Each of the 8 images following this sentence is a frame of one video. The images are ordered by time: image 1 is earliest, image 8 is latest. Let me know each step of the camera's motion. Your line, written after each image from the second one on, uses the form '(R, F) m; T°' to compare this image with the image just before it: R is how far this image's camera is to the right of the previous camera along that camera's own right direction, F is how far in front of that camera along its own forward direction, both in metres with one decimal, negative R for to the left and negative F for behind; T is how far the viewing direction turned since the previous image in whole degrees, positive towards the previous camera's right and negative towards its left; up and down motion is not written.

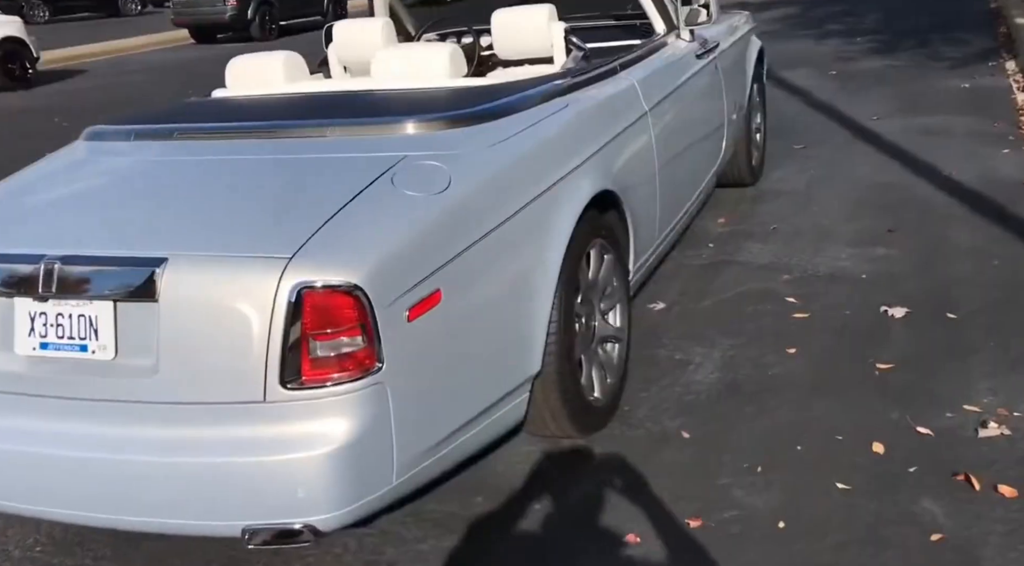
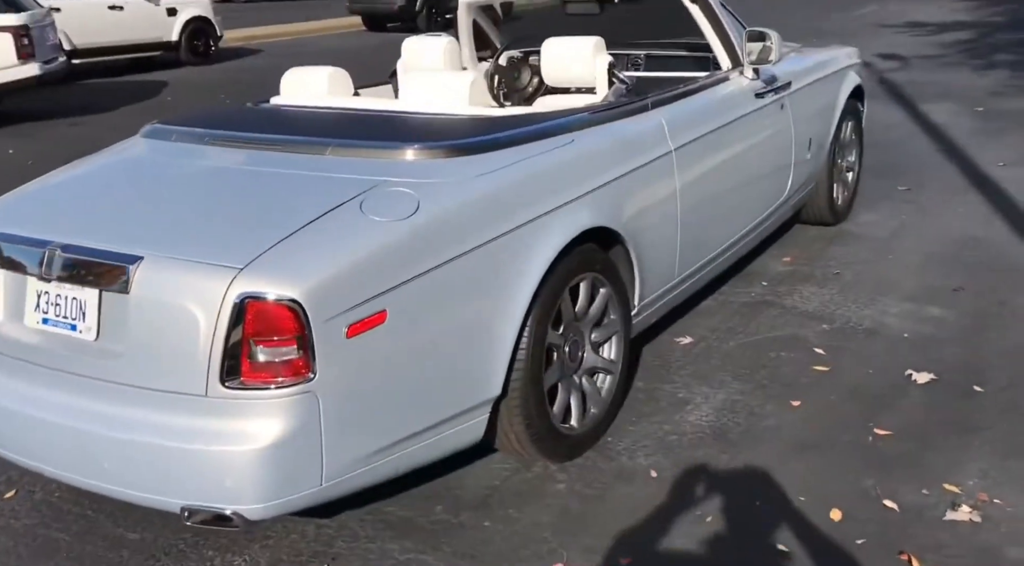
(+0.7, -0.1) m; -10°
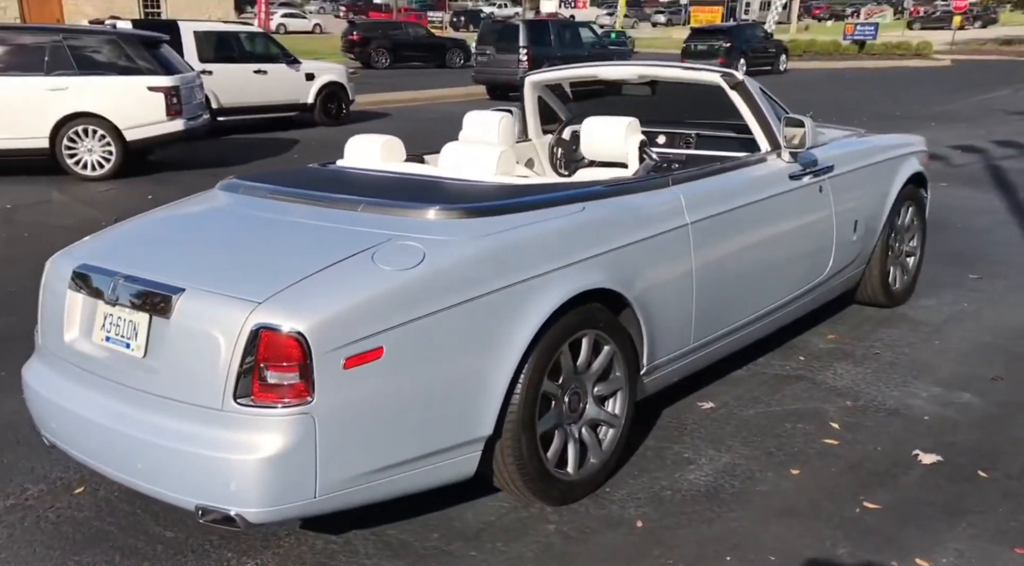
(+0.5, -0.3) m; -8°
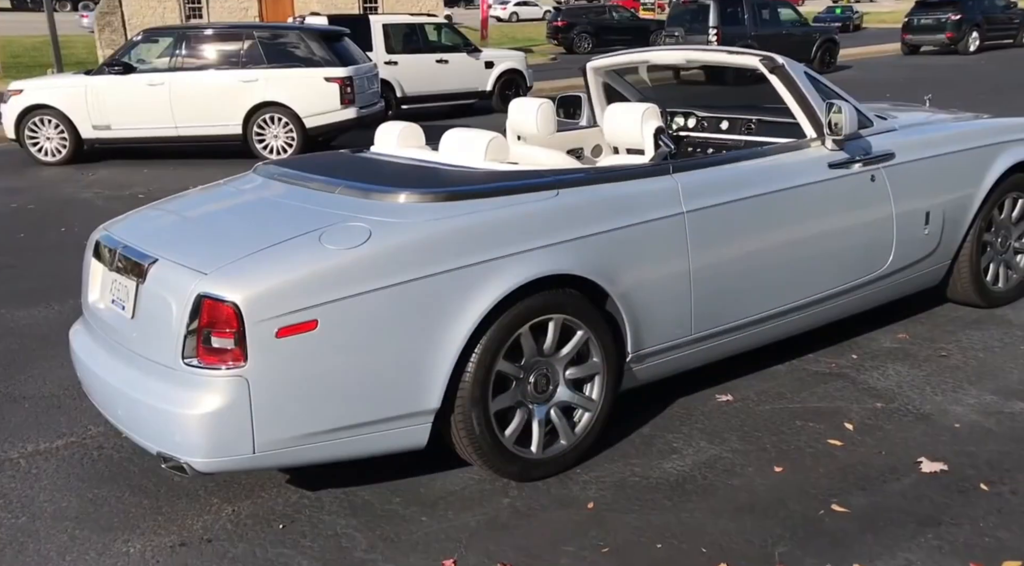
(+1.1, 0.0) m; -14°
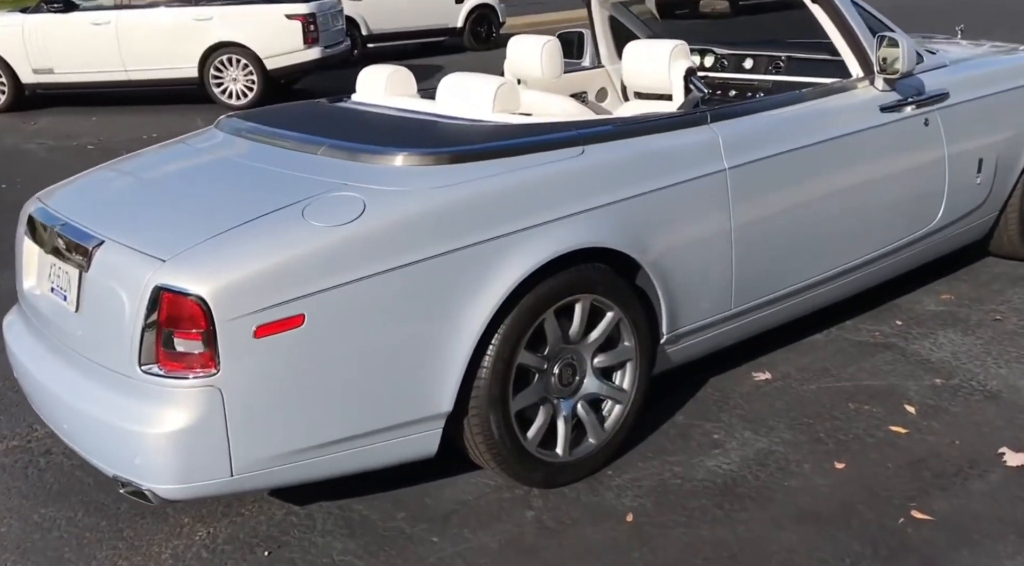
(-0.2, +0.6) m; +2°
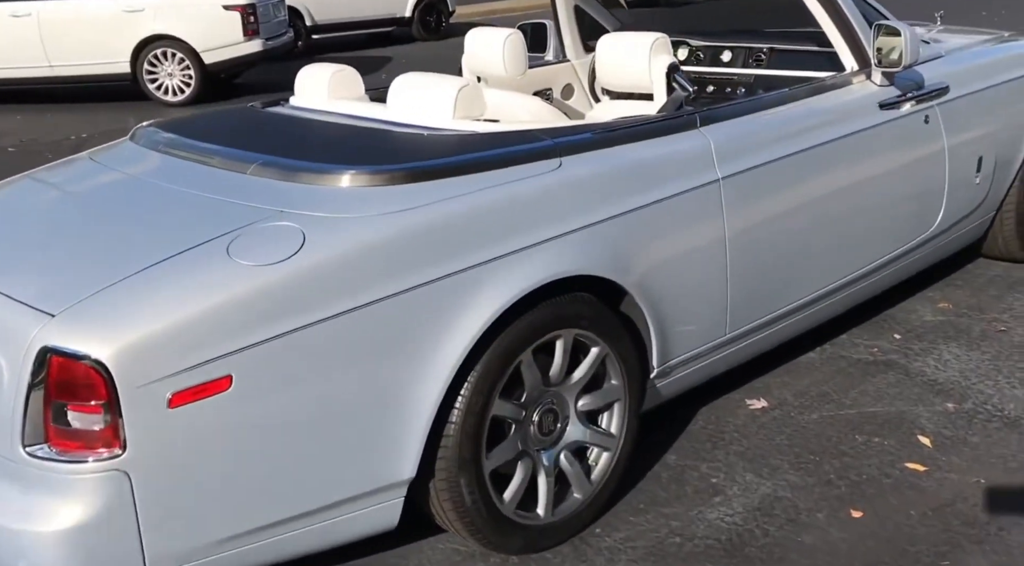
(0.0, +0.5) m; +3°
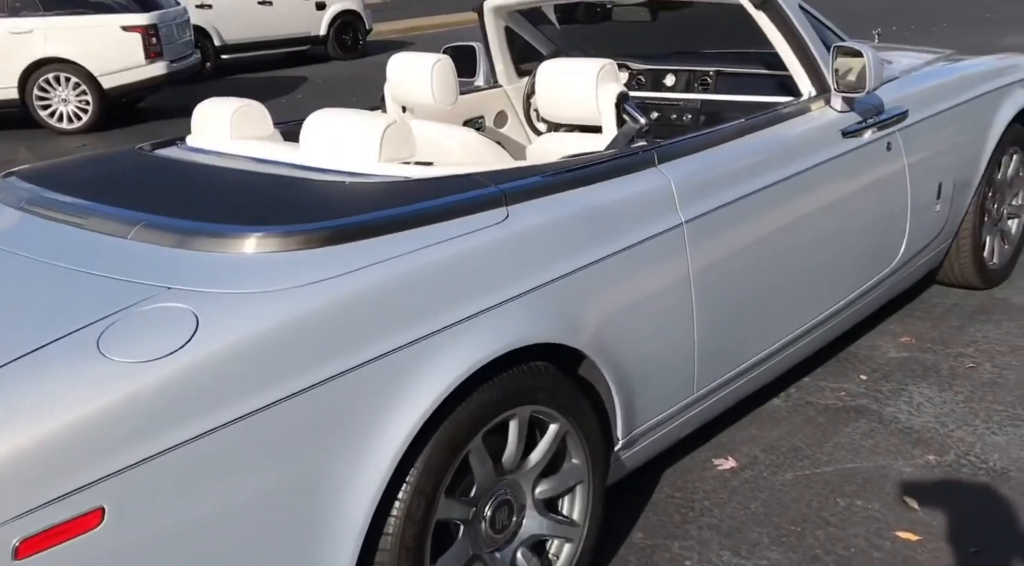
(0.0, +0.4) m; +4°
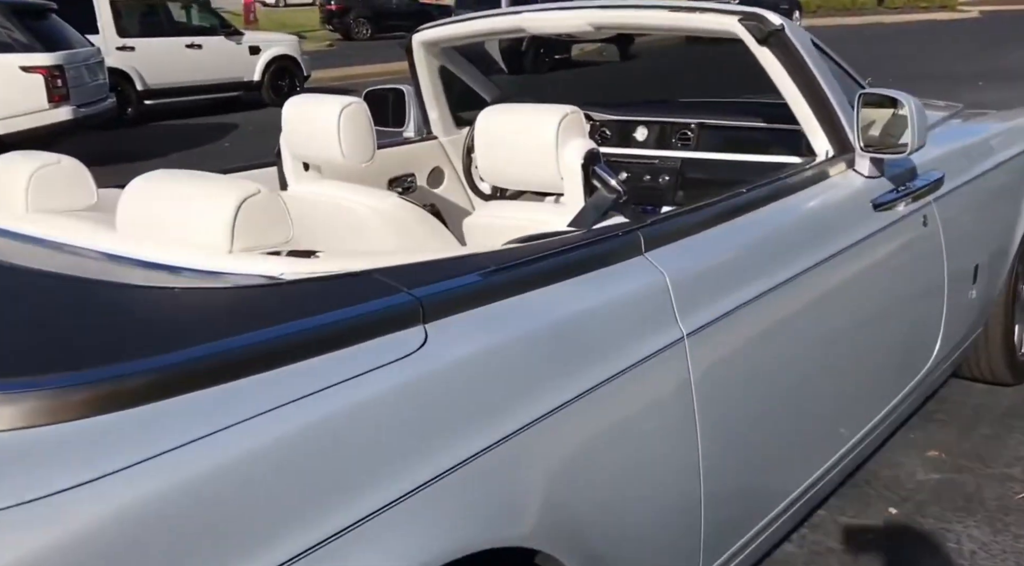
(0.0, +1.0) m; +3°
